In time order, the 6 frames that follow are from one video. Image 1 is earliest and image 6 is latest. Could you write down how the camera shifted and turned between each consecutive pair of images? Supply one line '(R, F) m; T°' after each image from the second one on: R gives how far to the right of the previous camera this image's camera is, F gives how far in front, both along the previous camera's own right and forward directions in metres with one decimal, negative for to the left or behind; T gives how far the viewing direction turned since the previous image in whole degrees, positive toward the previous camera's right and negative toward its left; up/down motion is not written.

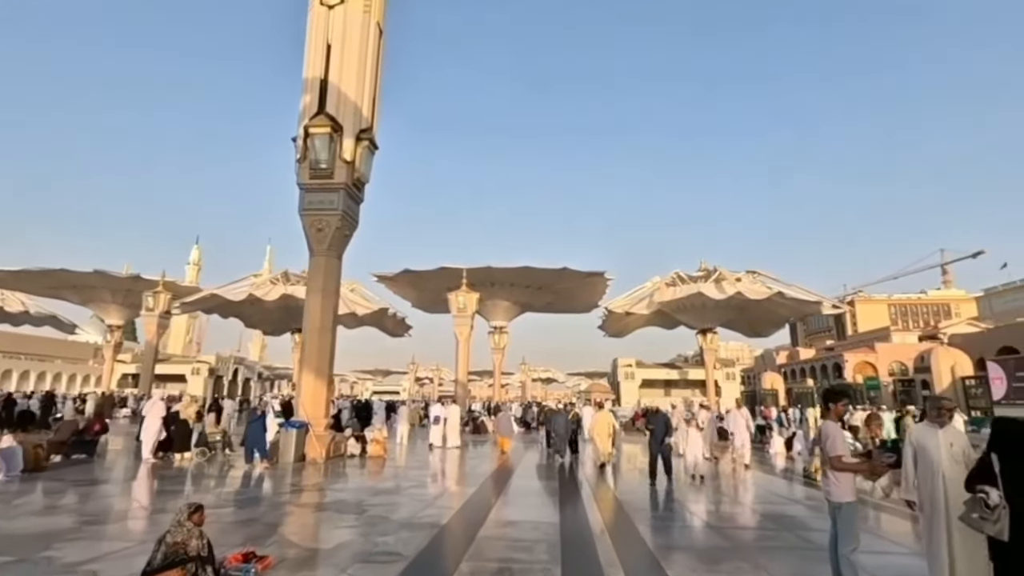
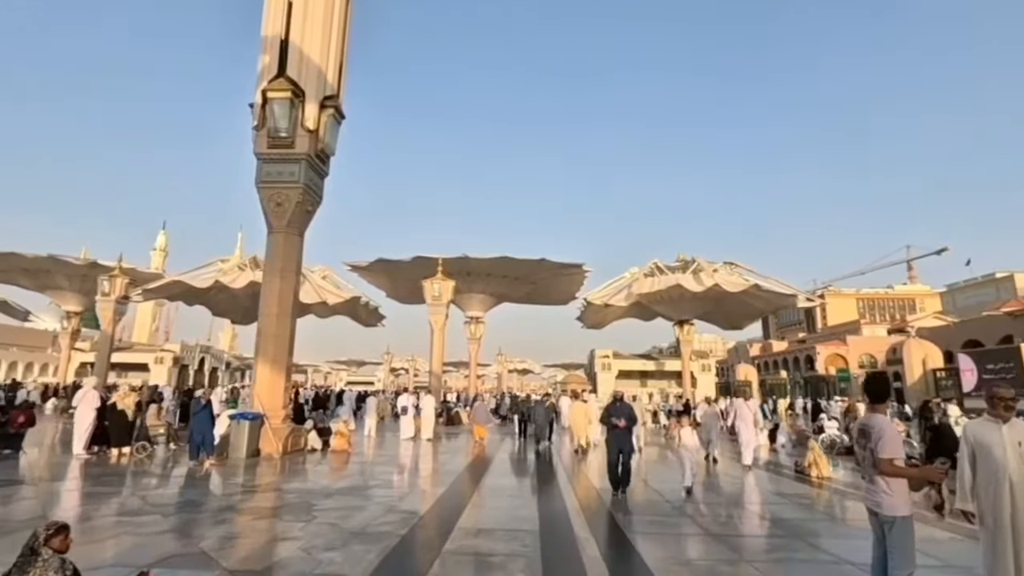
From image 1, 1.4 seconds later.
(0.0, +0.7) m; +2°
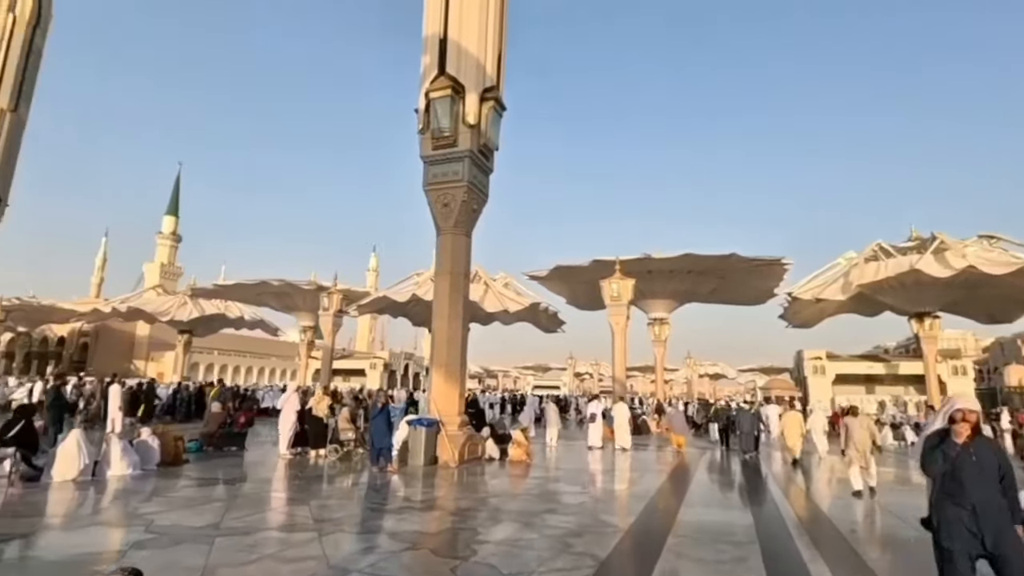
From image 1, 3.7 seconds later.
(-0.1, +1.1) m; -19°
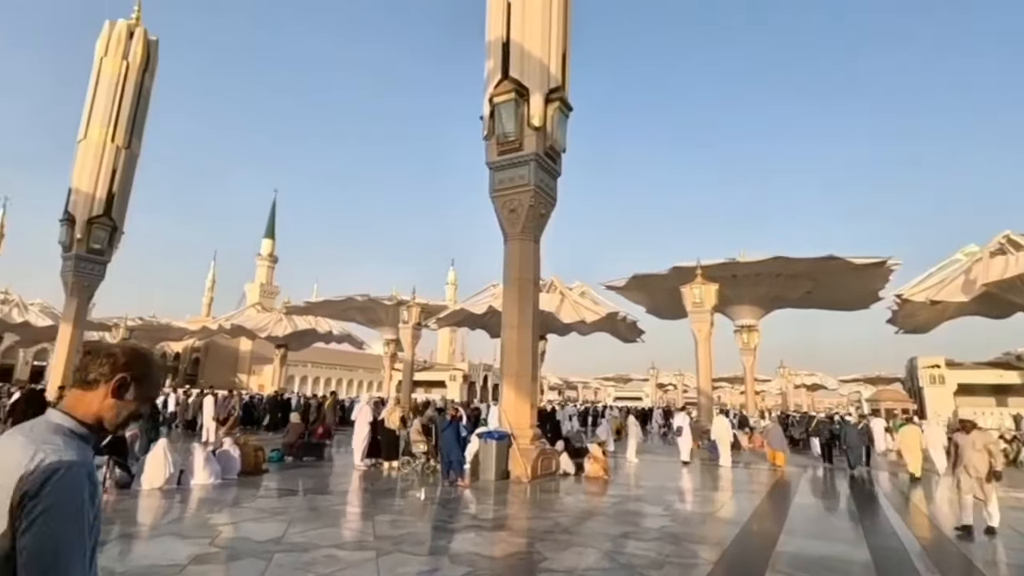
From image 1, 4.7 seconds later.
(+0.1, +0.4) m; -8°
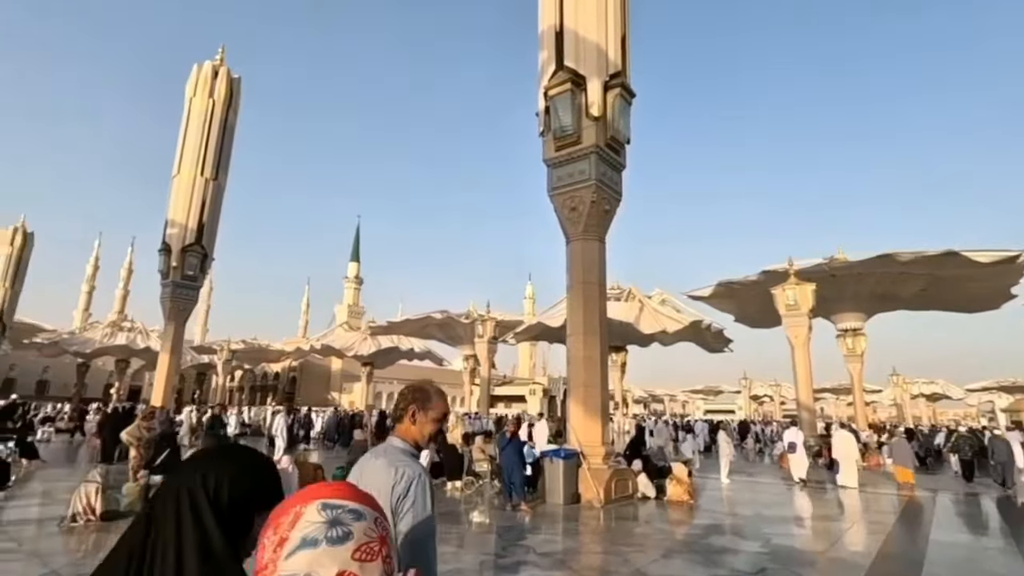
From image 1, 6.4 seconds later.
(+0.2, +0.7) m; -8°
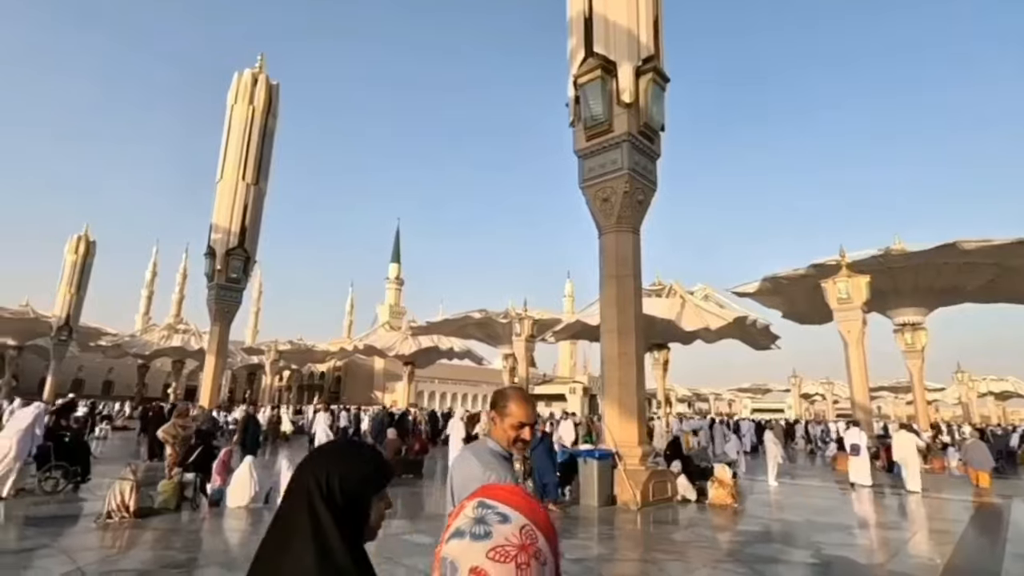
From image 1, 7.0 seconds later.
(+0.1, +0.2) m; -4°
